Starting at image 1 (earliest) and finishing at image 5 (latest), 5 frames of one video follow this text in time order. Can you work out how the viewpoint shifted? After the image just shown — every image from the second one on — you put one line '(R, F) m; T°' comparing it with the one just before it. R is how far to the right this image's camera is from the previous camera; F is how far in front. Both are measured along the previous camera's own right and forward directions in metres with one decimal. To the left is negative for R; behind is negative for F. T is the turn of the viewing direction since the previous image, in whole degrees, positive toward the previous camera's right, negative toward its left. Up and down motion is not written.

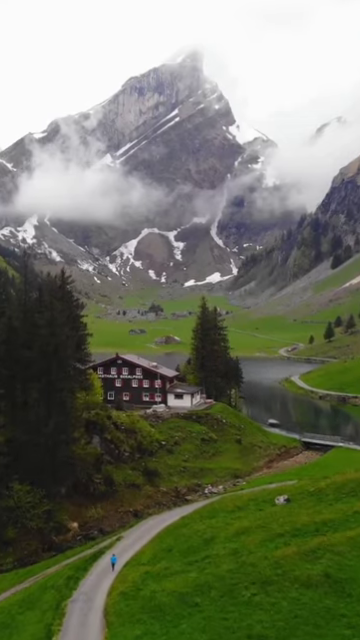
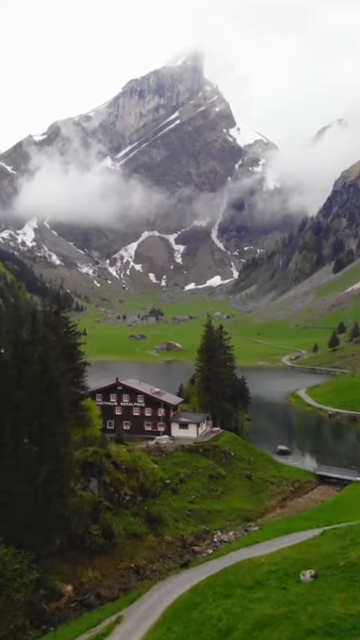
(-0.4, +4.1) m; 0°
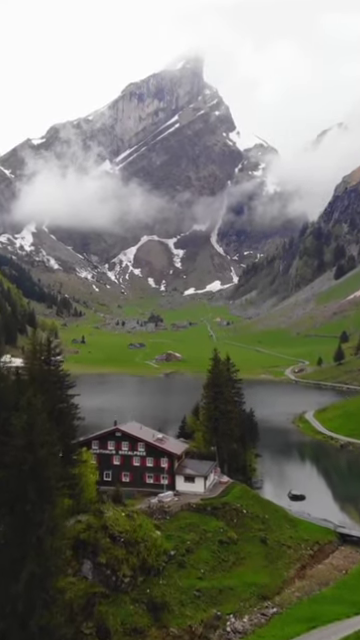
(-0.5, +5.5) m; 0°
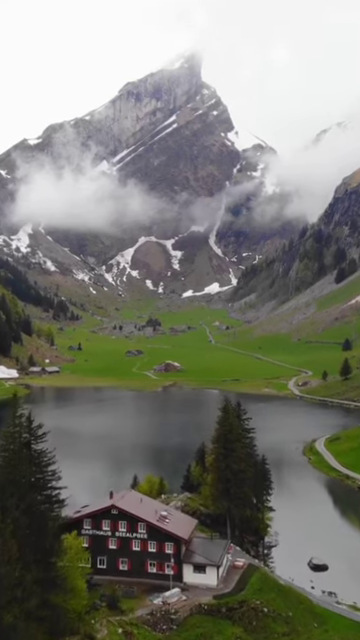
(-0.7, +7.5) m; 0°
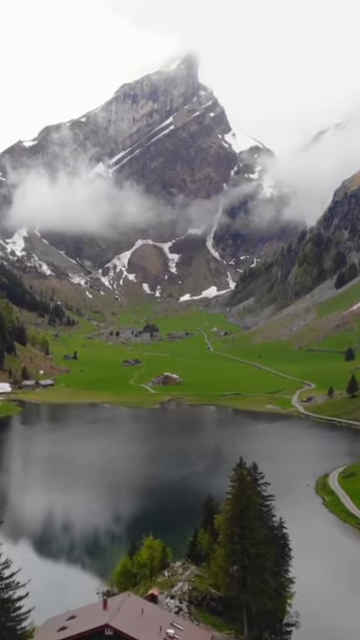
(-0.7, +8.3) m; 0°
